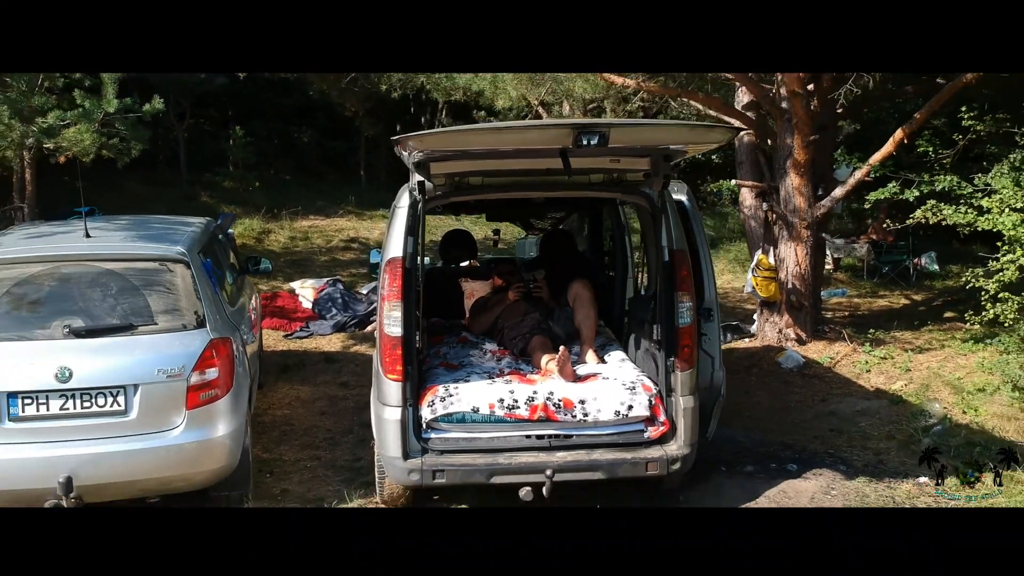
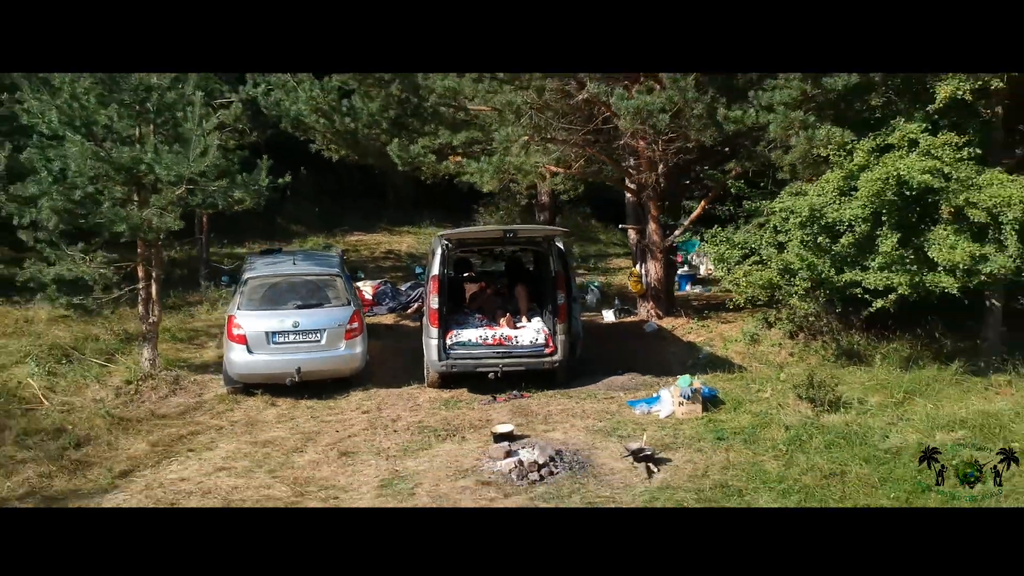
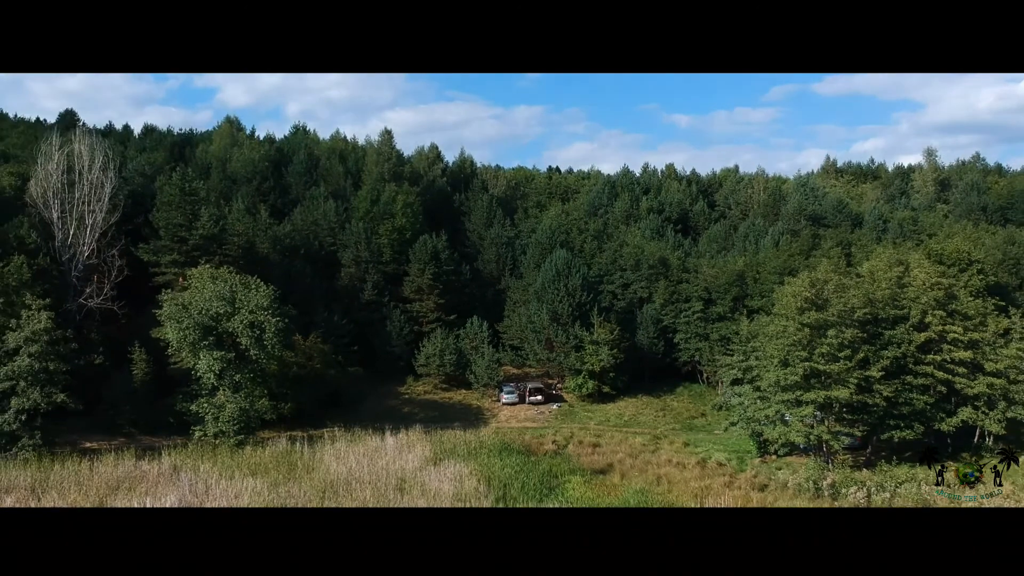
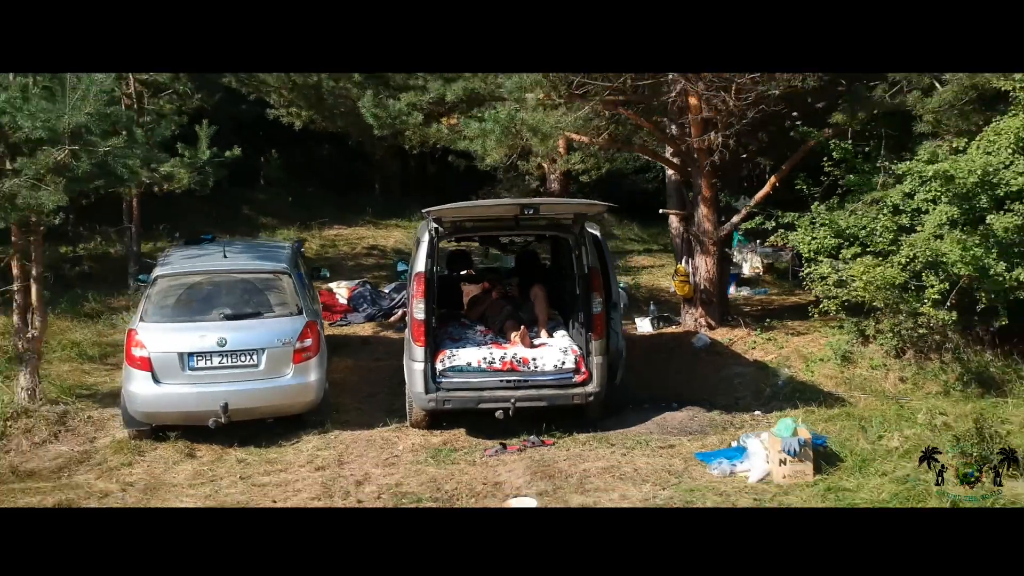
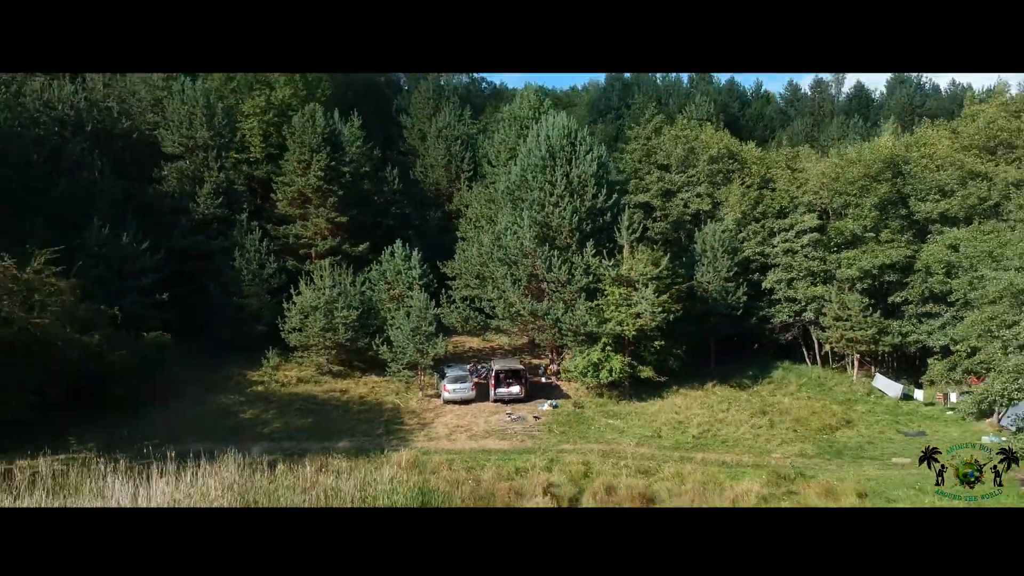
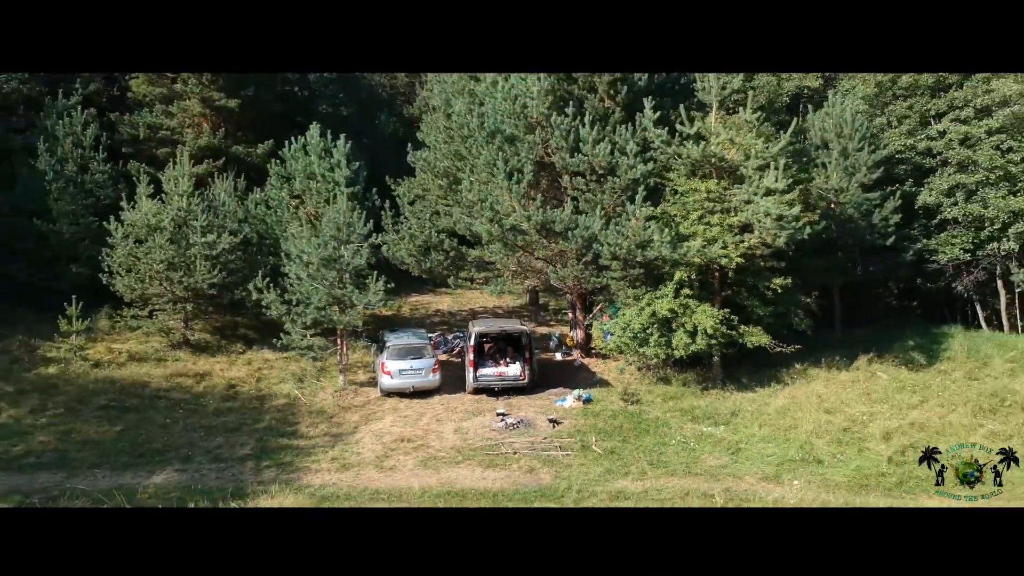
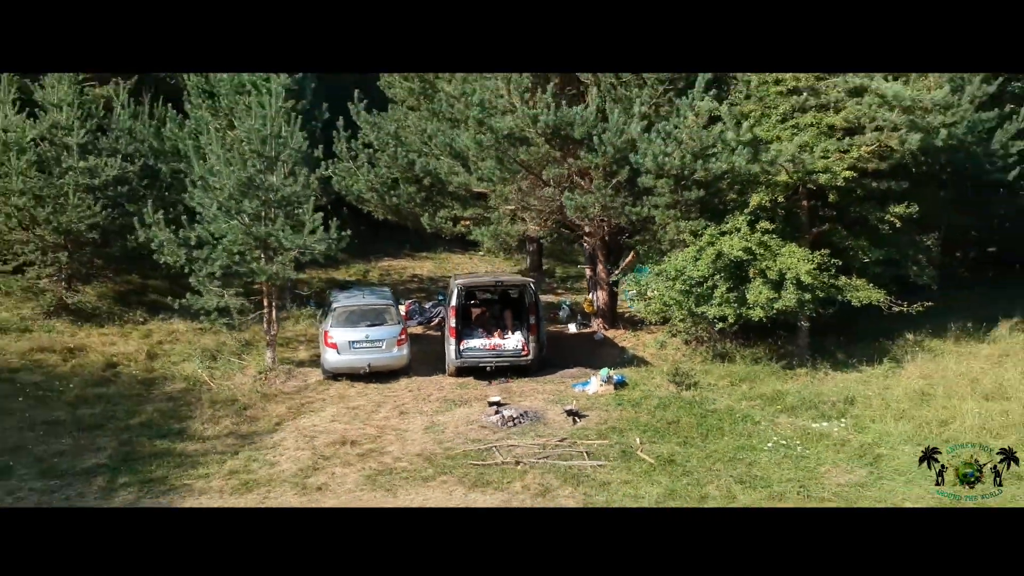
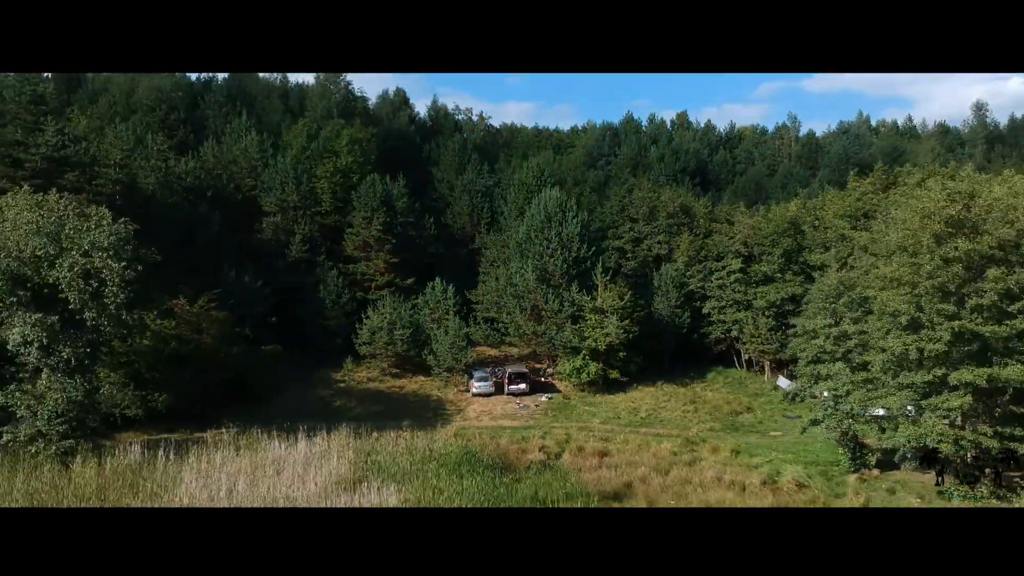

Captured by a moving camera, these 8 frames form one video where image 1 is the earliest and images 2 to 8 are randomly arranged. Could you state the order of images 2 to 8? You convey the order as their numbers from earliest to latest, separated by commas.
4, 2, 7, 6, 5, 8, 3
